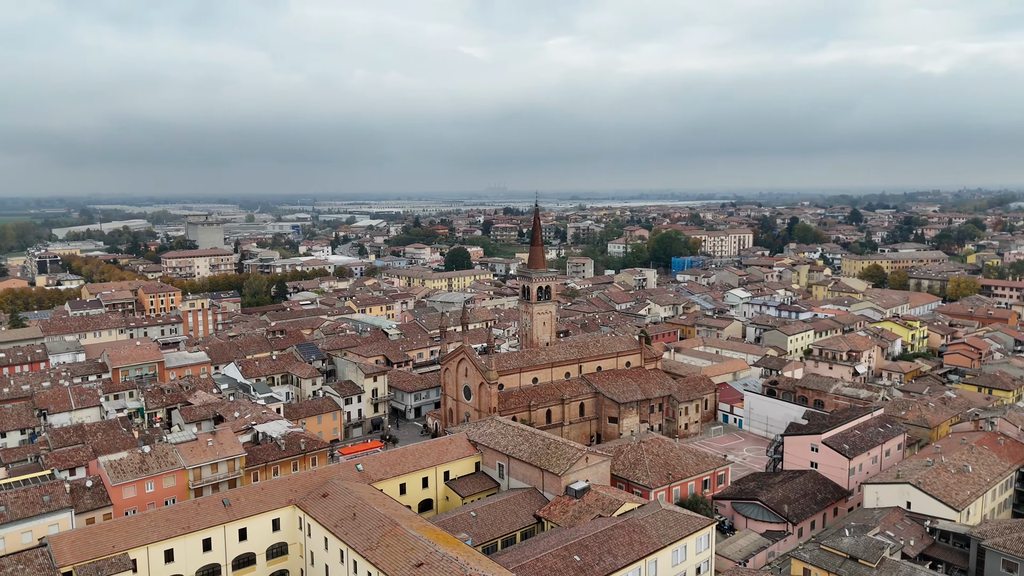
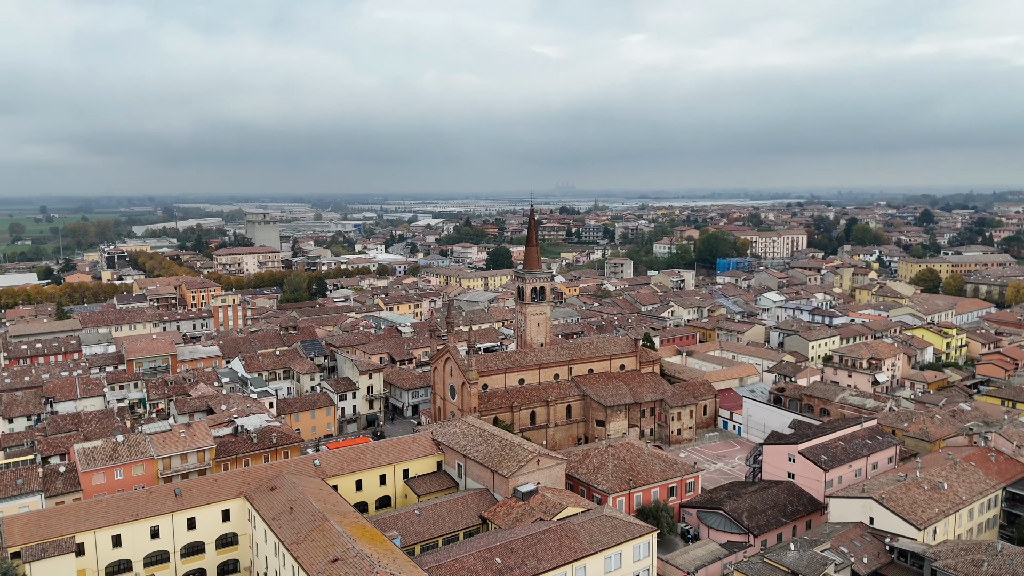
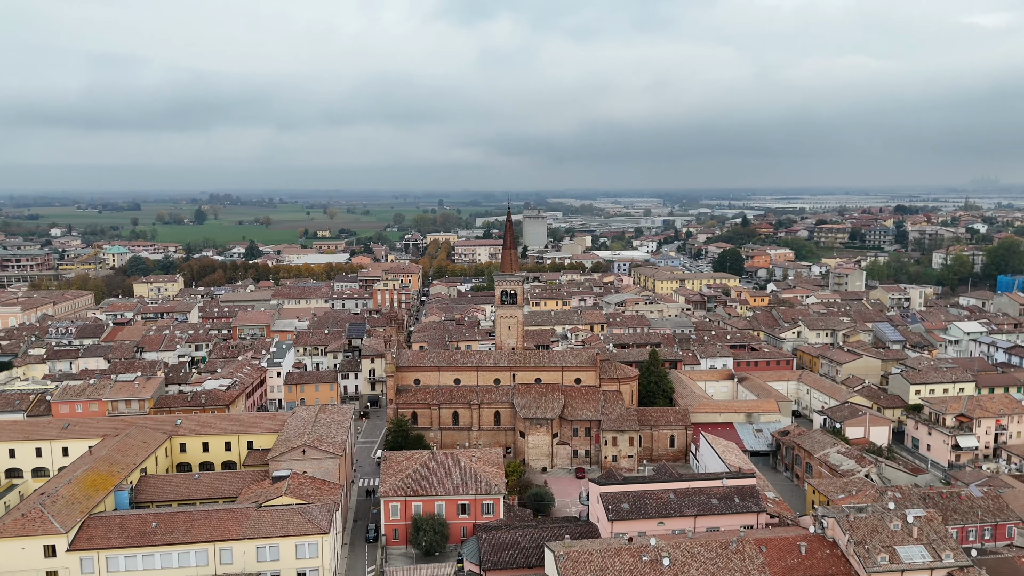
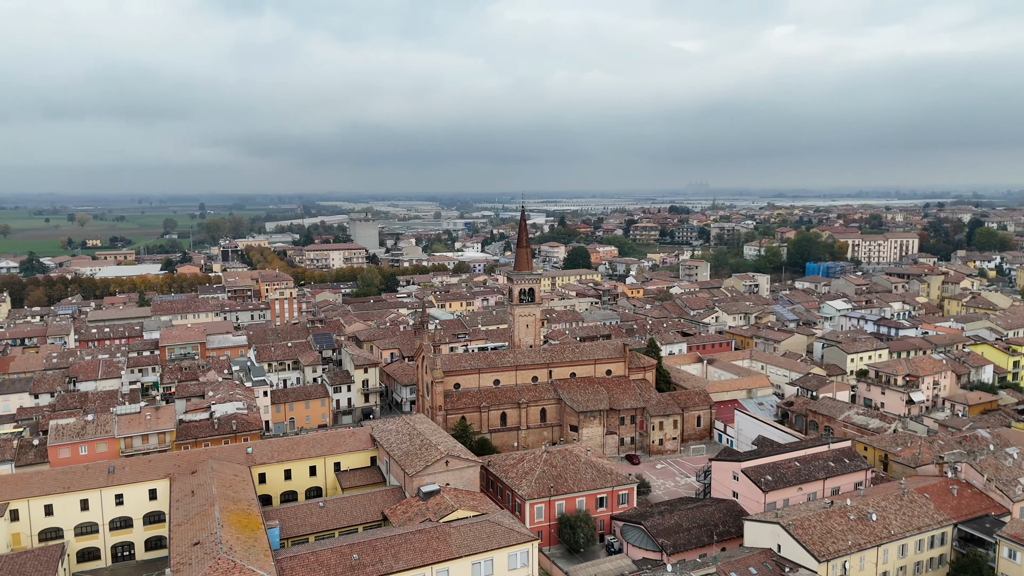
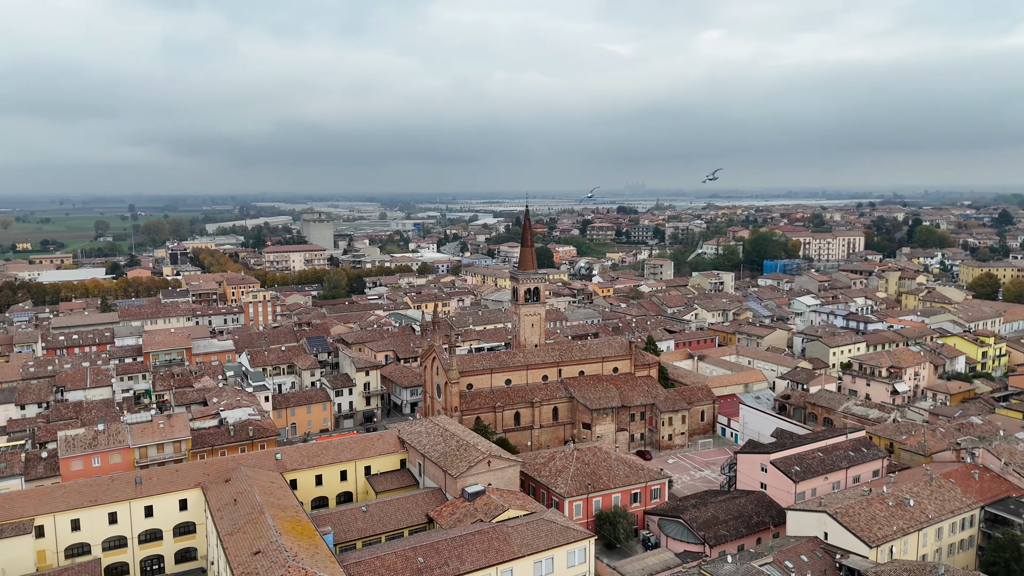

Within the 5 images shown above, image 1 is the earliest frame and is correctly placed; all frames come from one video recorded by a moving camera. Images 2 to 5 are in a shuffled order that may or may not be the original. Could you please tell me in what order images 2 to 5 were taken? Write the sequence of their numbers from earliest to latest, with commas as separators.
2, 5, 4, 3
